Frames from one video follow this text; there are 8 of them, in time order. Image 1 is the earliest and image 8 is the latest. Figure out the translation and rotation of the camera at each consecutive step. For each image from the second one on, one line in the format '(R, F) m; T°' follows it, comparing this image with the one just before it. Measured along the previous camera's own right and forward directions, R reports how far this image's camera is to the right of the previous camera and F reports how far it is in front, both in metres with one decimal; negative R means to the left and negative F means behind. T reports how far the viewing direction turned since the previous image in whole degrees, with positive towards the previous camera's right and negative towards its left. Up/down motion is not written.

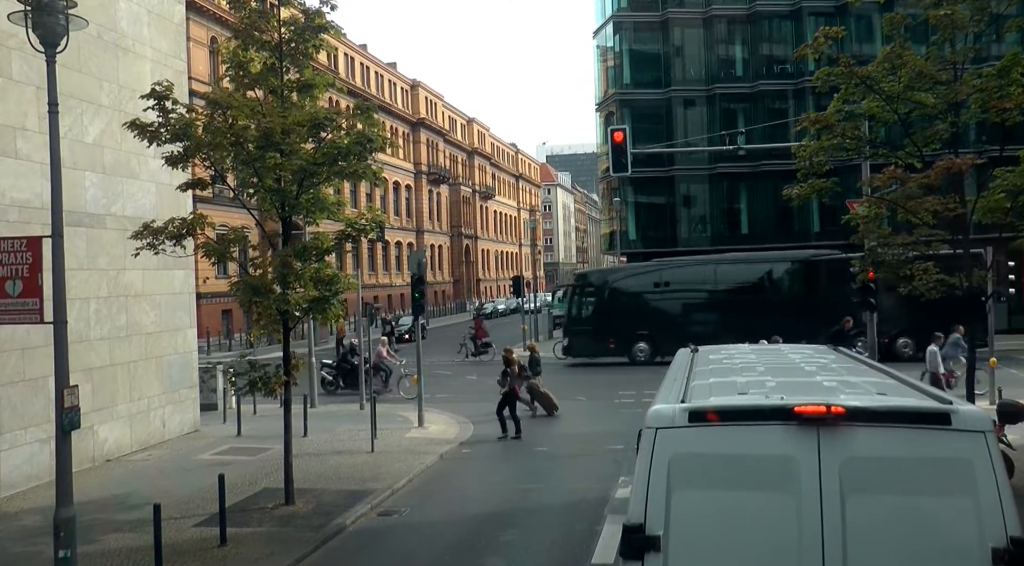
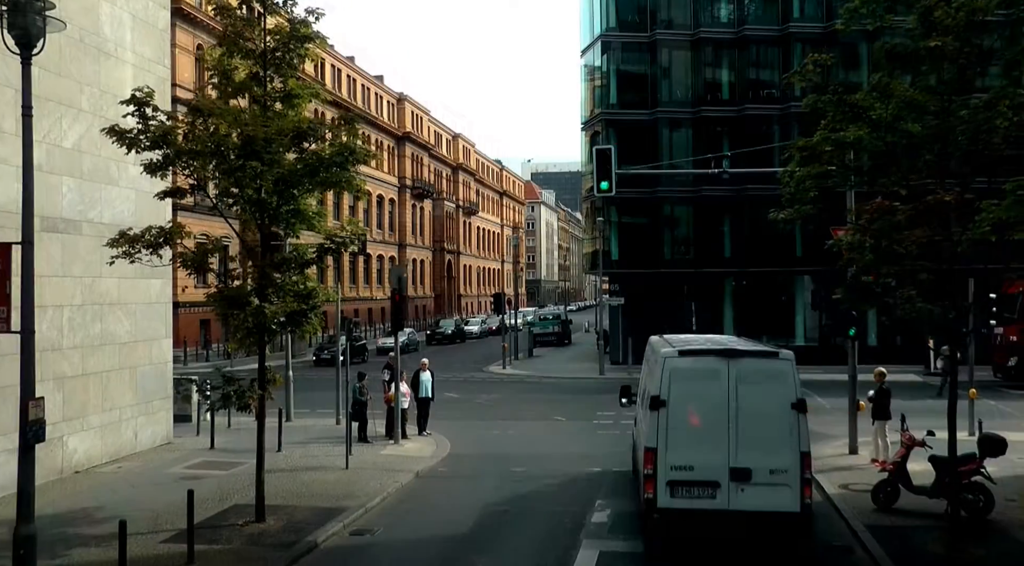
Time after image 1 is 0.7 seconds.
(0.0, +0.1) m; +1°
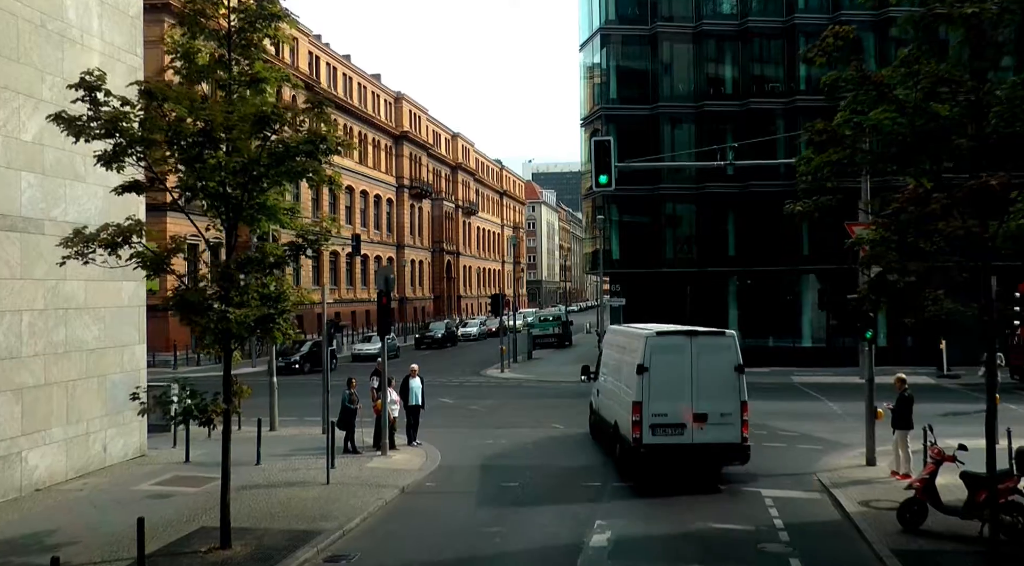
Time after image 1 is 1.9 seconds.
(+0.2, +1.1) m; 0°
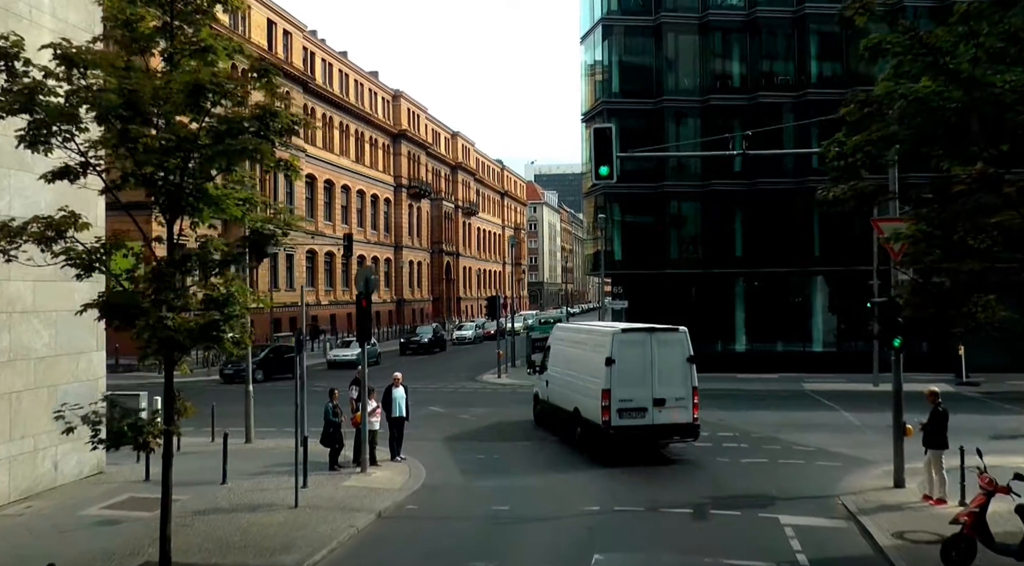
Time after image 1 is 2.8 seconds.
(+0.2, +1.5) m; 0°
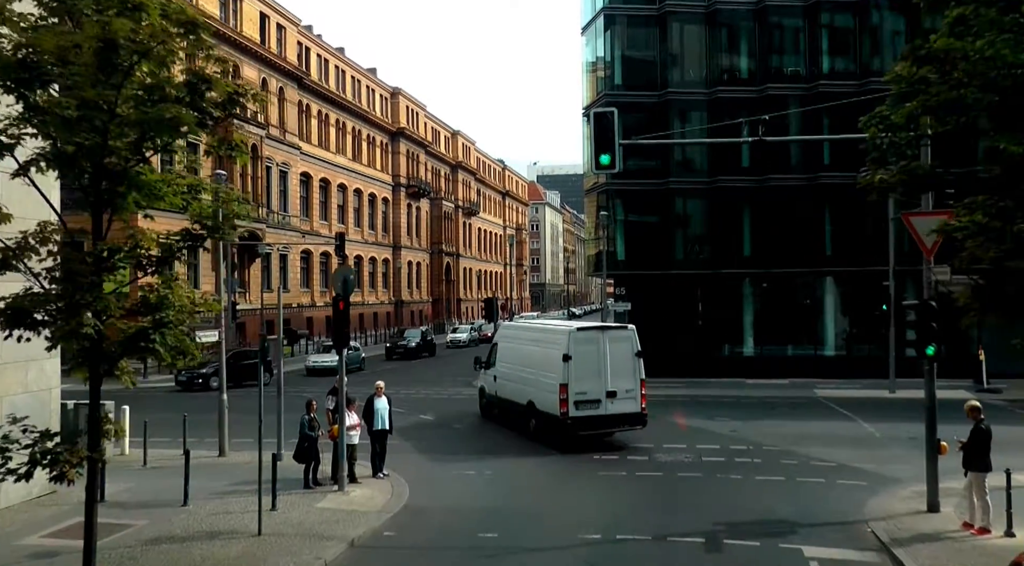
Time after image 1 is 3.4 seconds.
(+0.2, +1.5) m; 0°
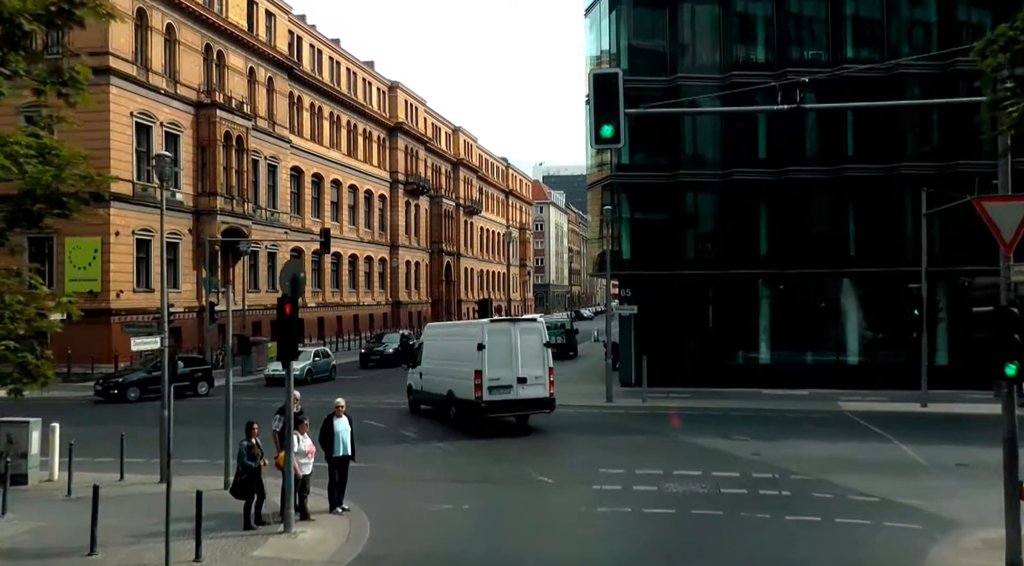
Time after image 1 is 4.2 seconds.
(+0.3, +2.5) m; 0°
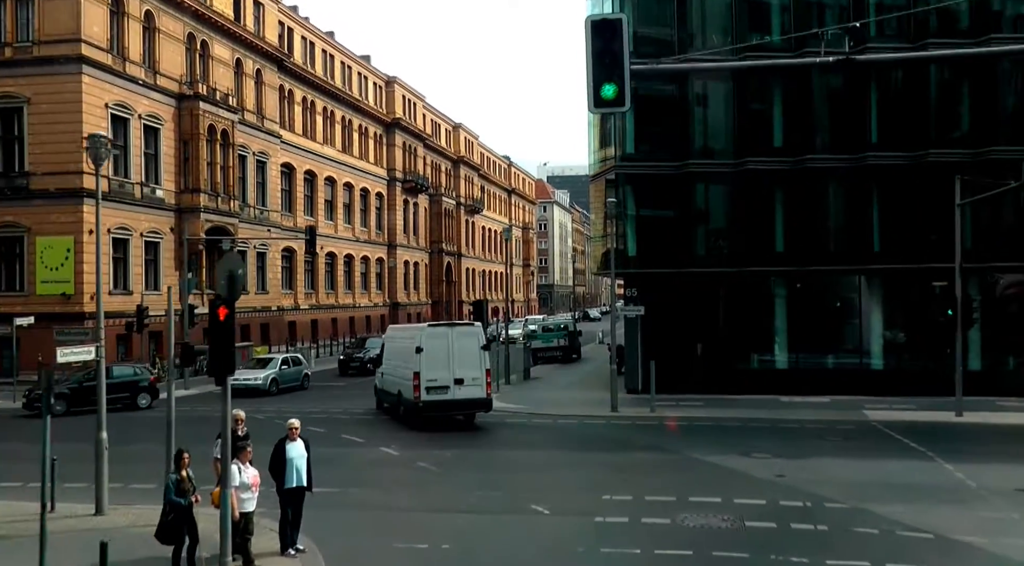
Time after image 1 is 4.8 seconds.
(+0.3, +2.2) m; 0°
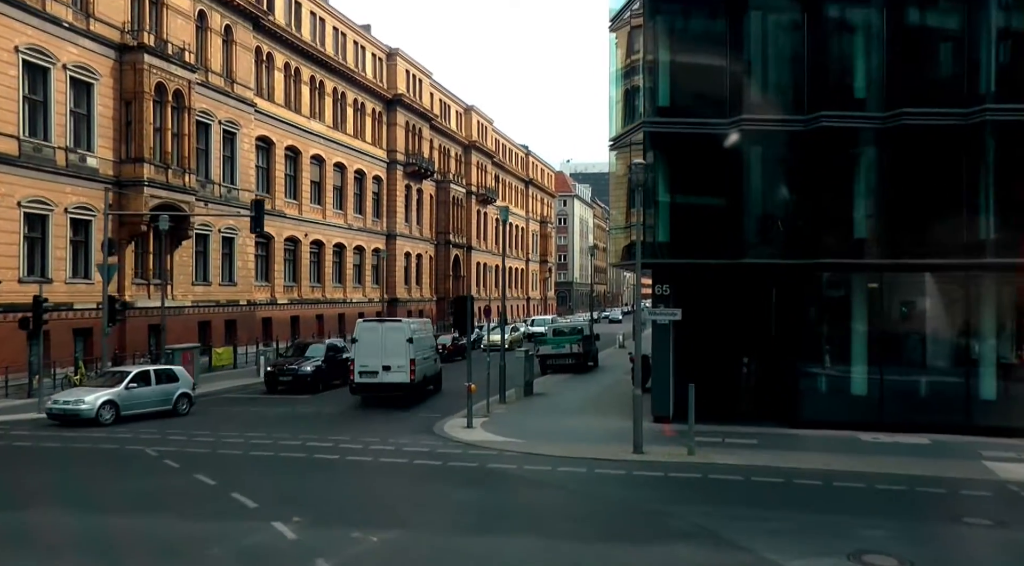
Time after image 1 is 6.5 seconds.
(+0.7, +6.8) m; -1°
